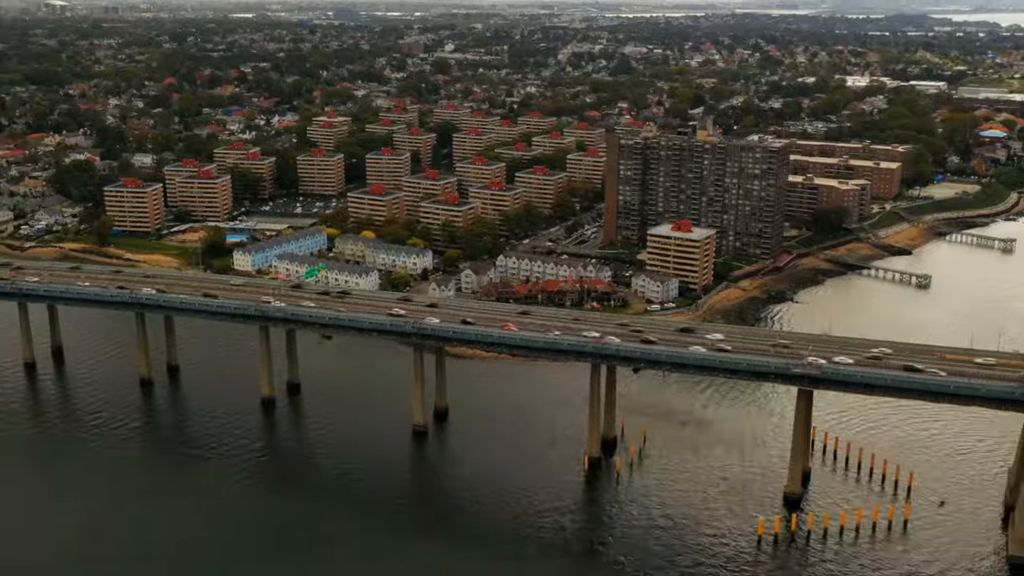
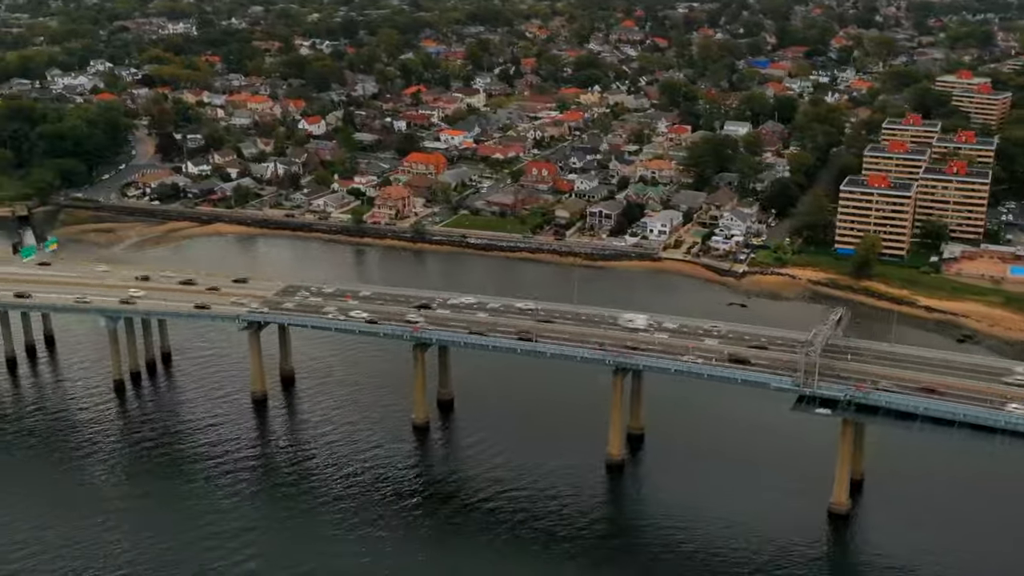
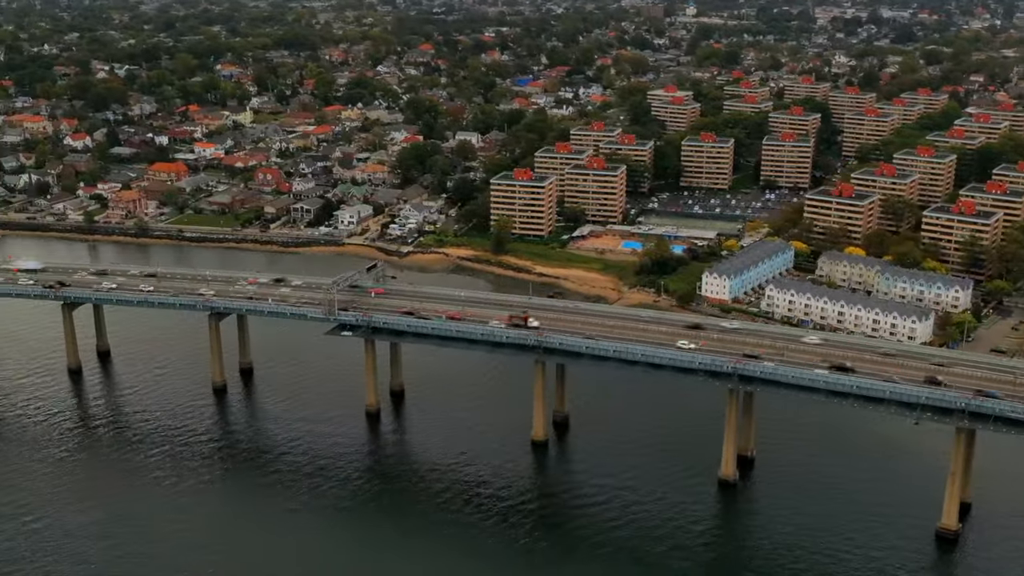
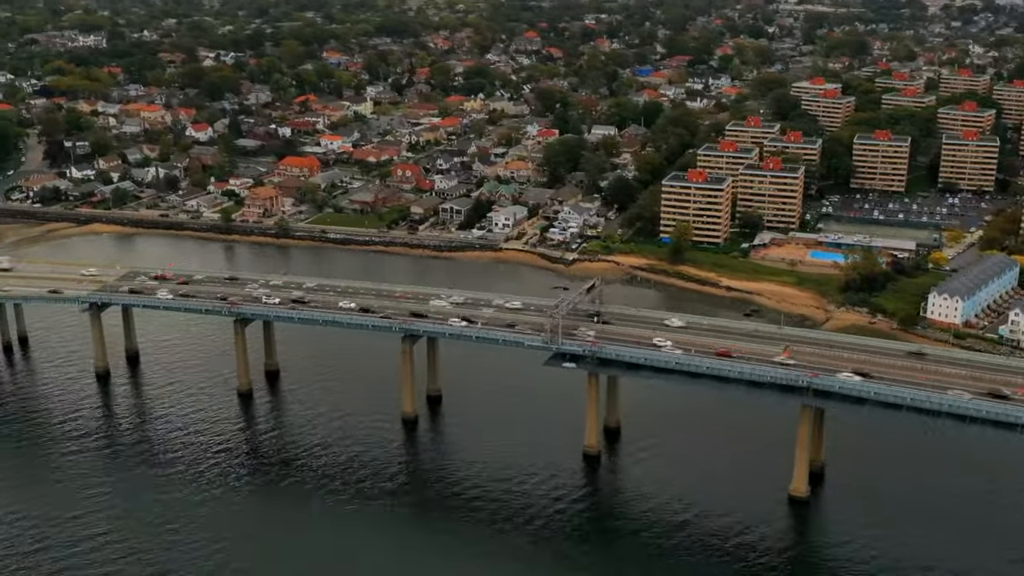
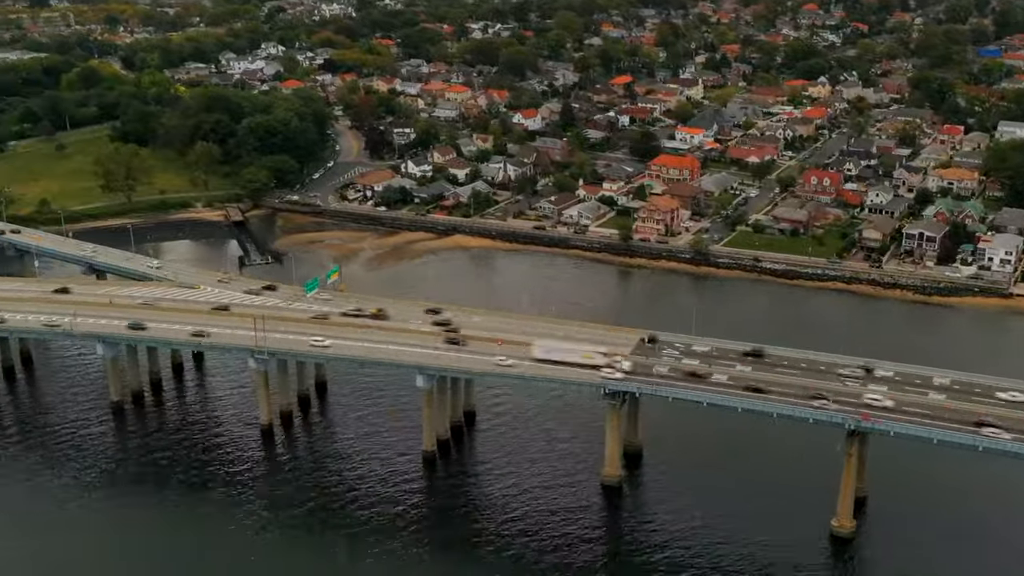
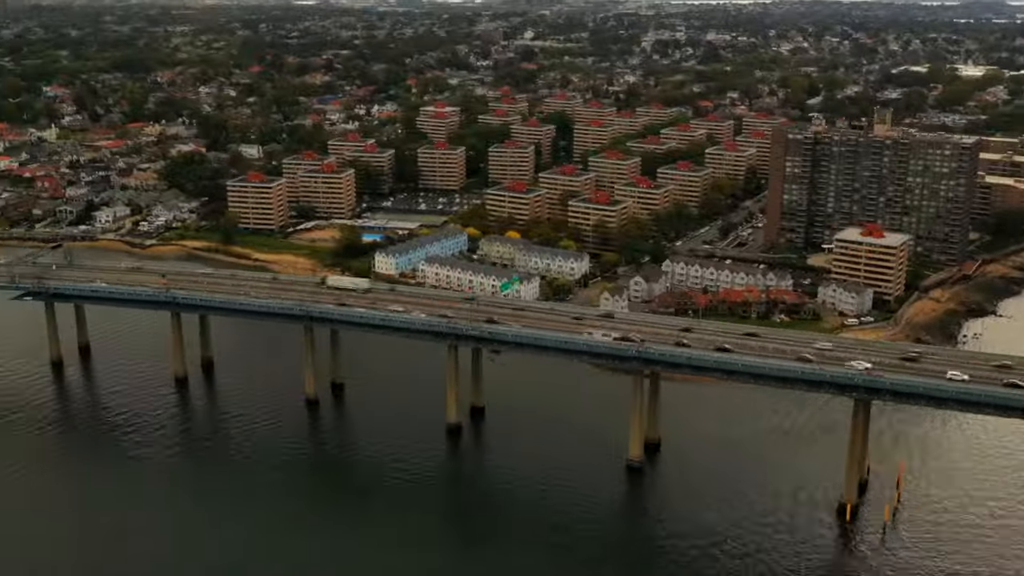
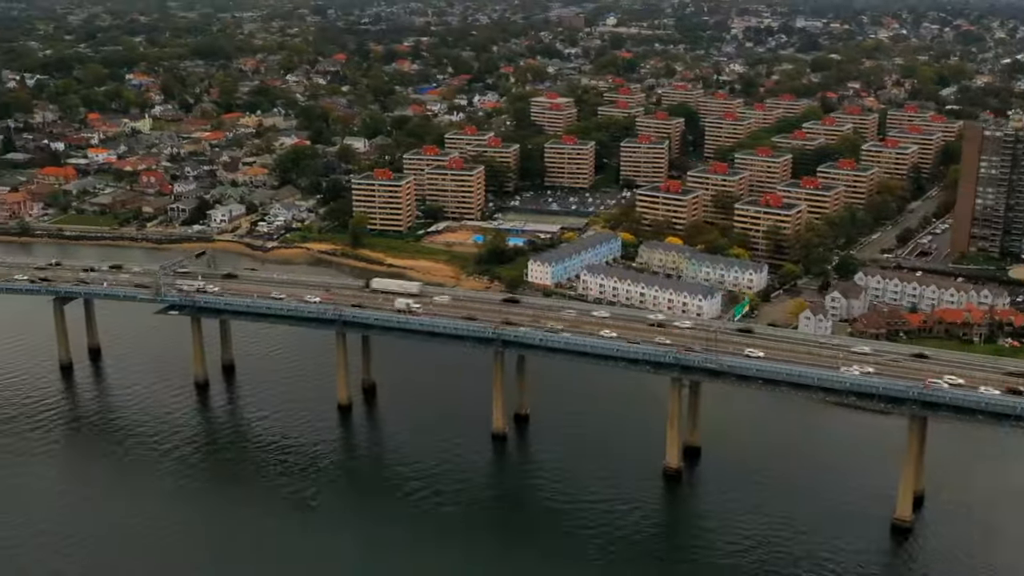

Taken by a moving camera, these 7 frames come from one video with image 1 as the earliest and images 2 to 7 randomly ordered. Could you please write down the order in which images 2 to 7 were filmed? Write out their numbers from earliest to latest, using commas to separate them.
6, 7, 3, 4, 2, 5
